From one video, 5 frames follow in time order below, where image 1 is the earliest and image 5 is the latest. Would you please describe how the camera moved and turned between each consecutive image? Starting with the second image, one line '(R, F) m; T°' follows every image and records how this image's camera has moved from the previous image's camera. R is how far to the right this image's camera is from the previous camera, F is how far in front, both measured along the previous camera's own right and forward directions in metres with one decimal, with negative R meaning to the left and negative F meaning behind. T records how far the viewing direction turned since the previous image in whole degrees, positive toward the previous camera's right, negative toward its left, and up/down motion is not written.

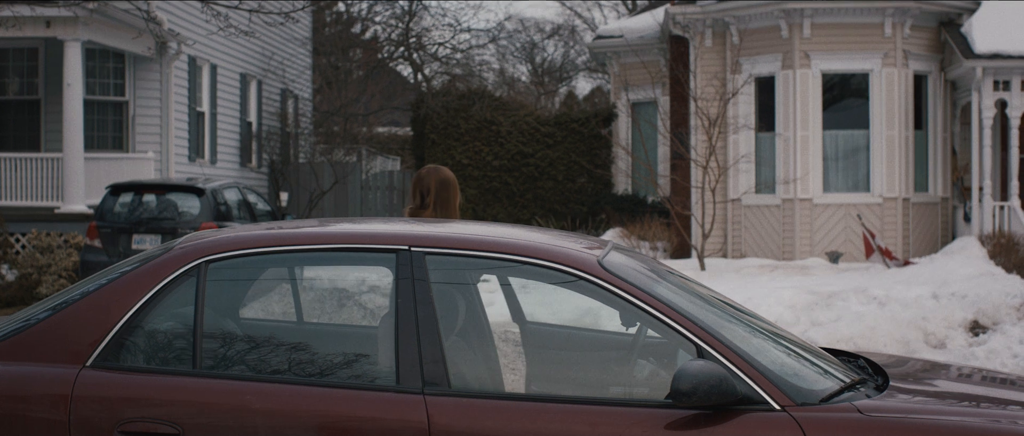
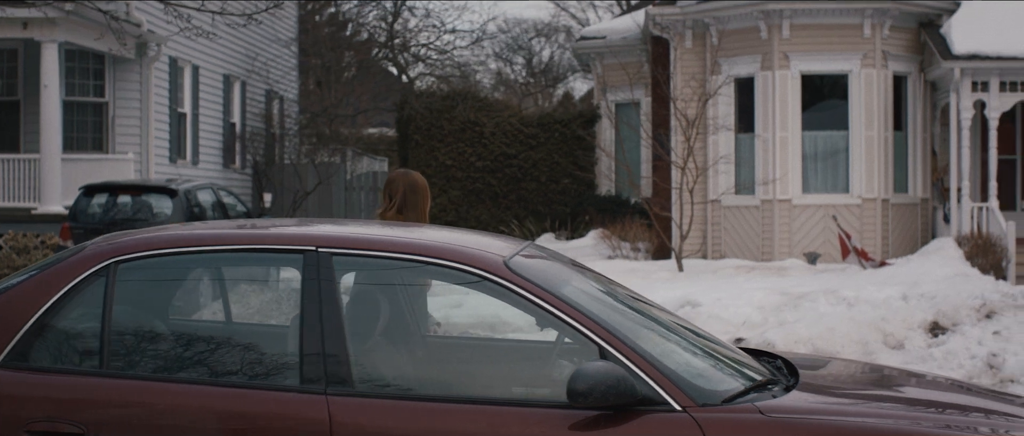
(+0.3, 0.0) m; 0°
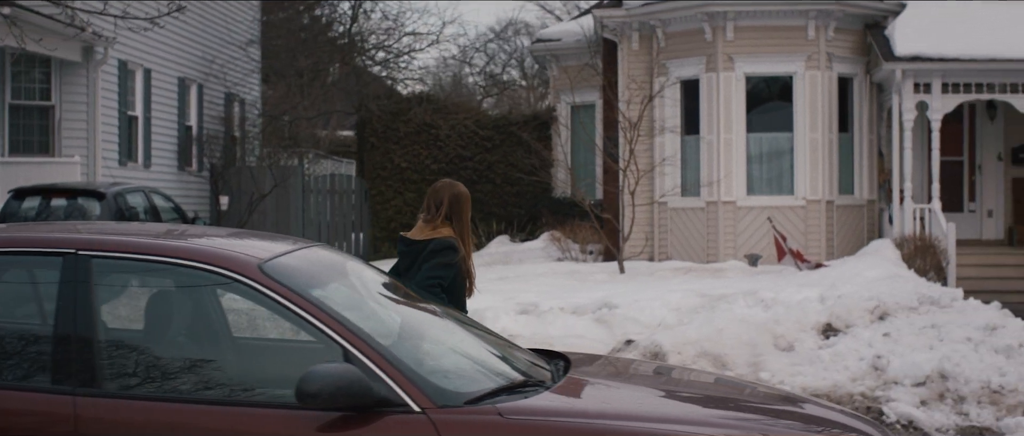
(+0.8, 0.0) m; -1°
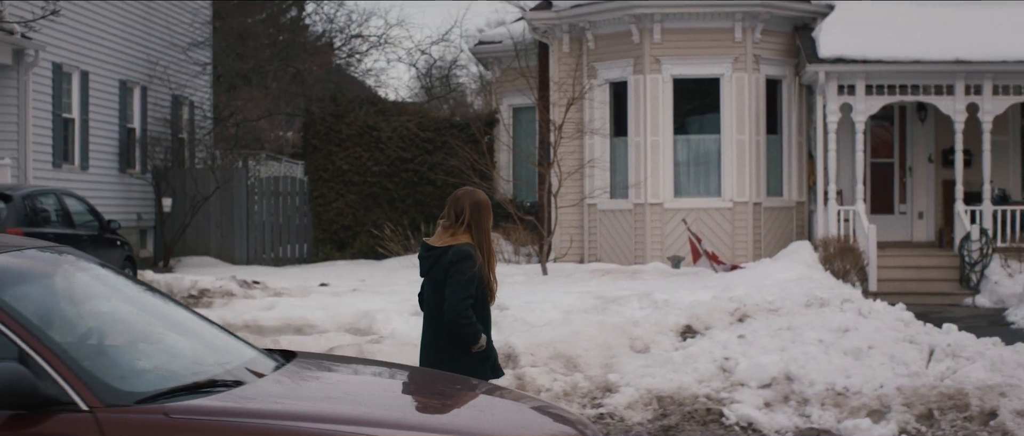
(+1.1, 0.0) m; -1°
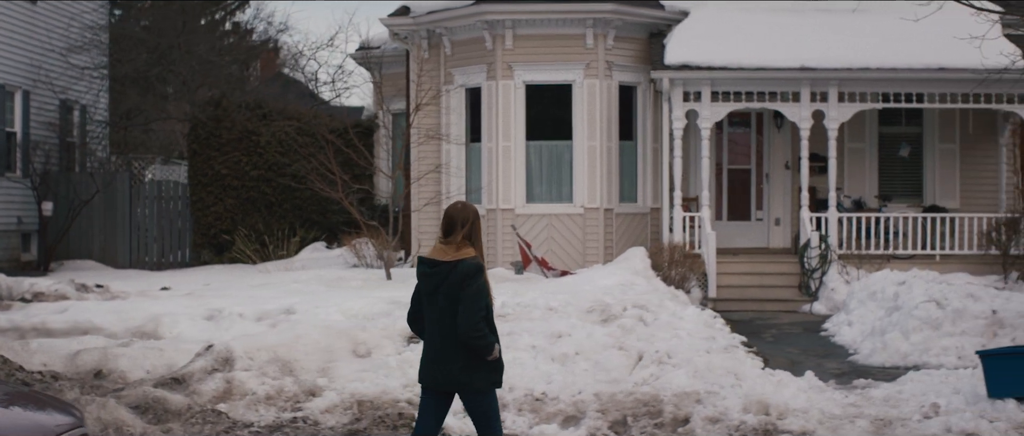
(+1.9, 0.0) m; -1°
